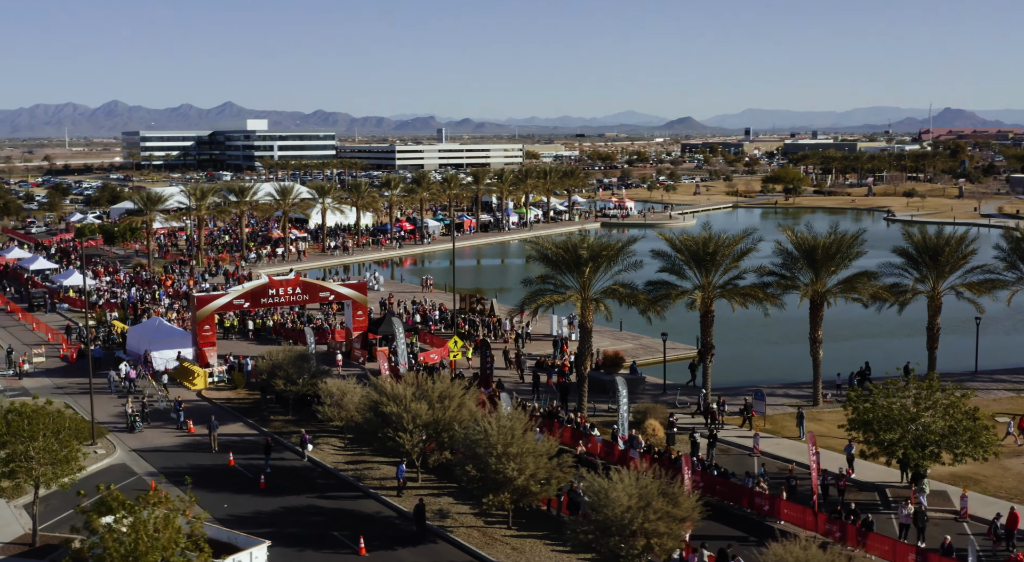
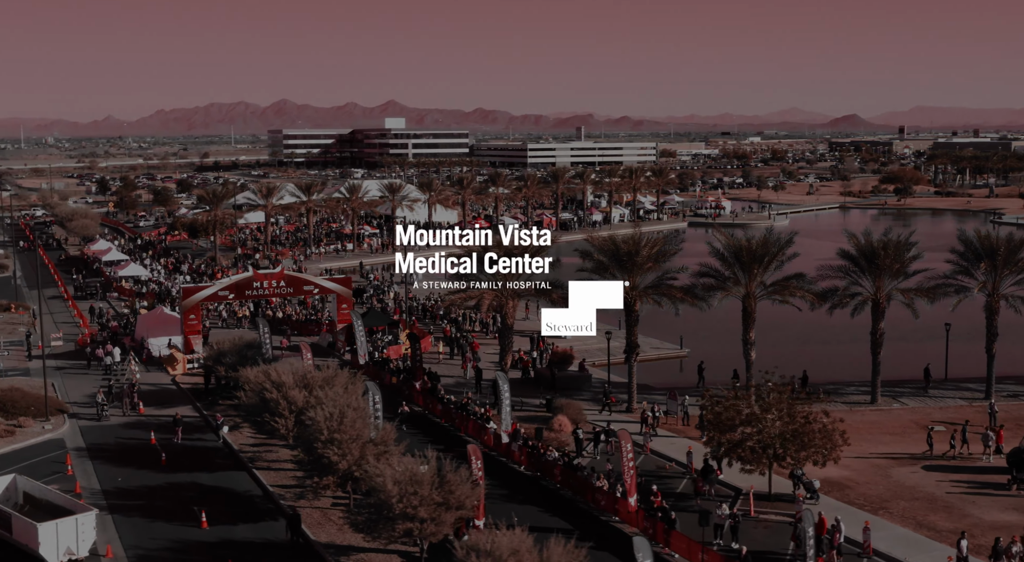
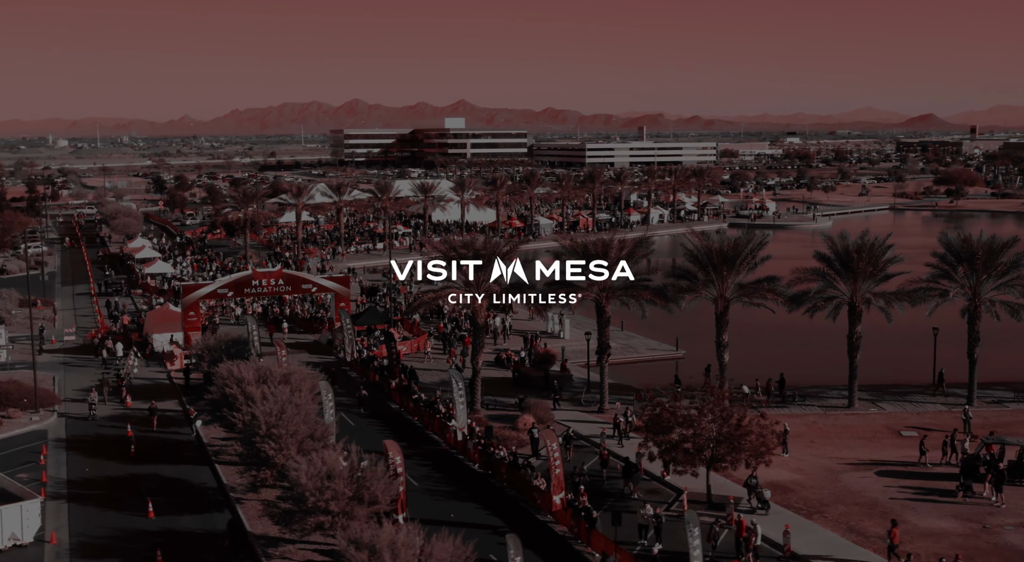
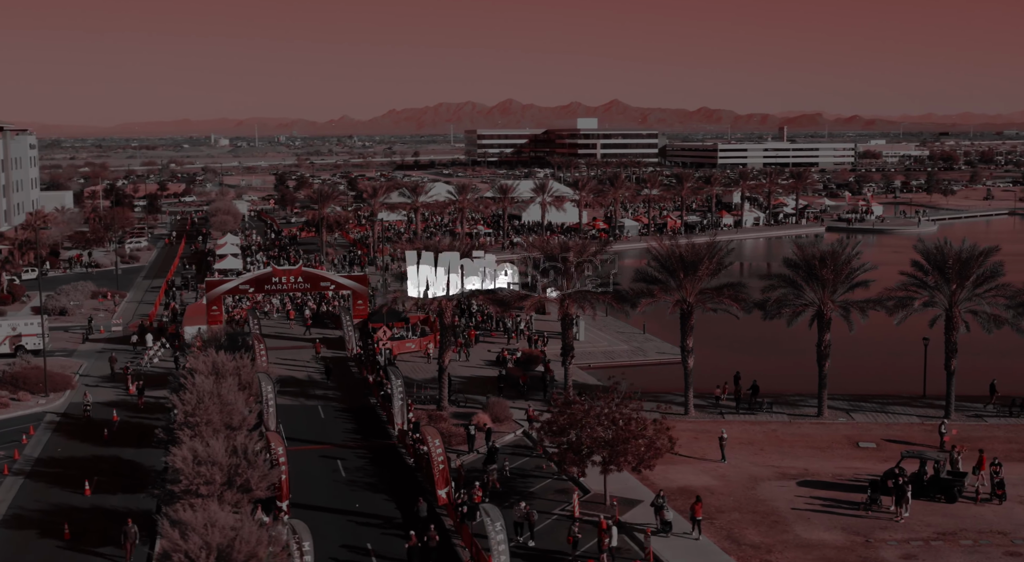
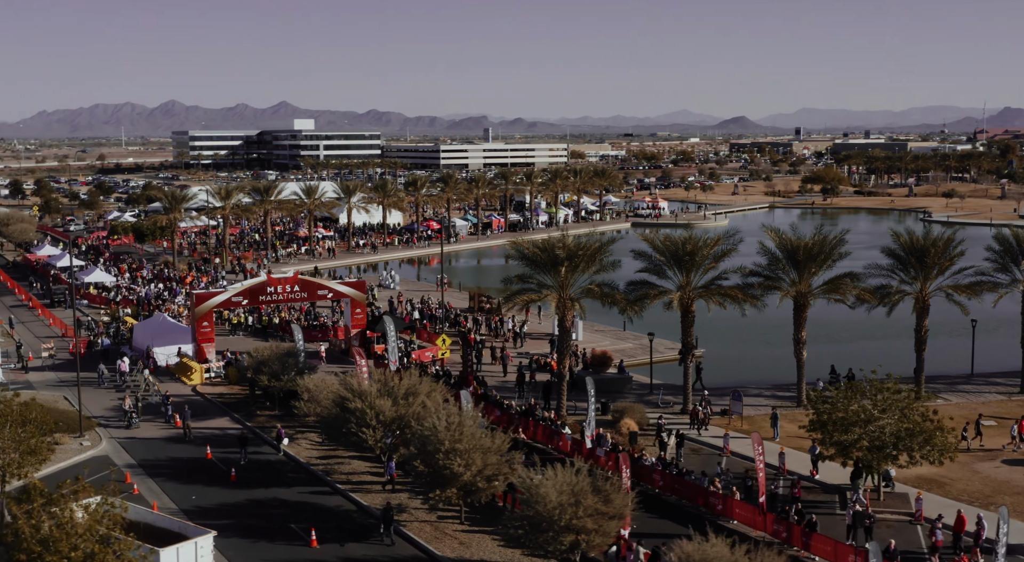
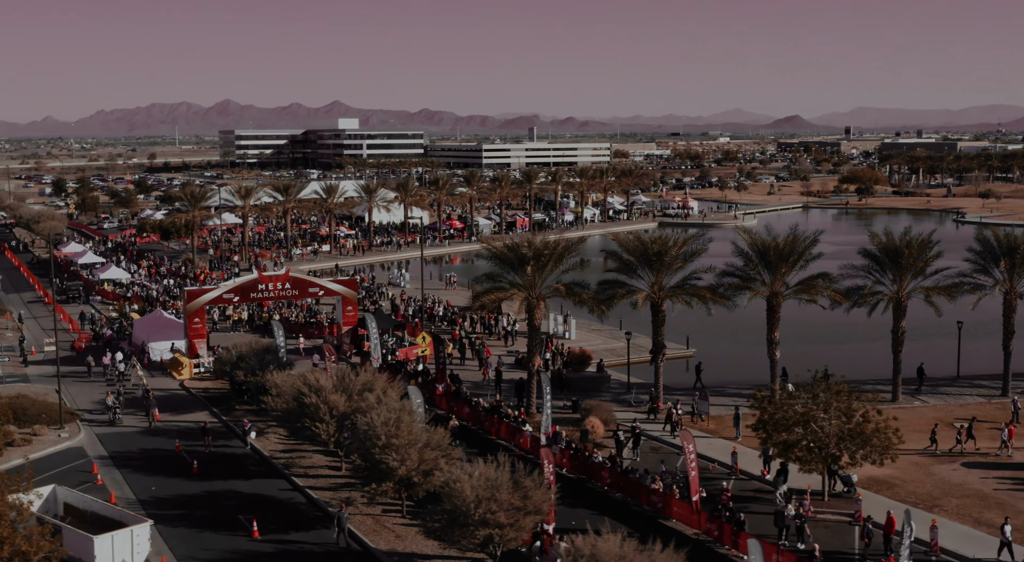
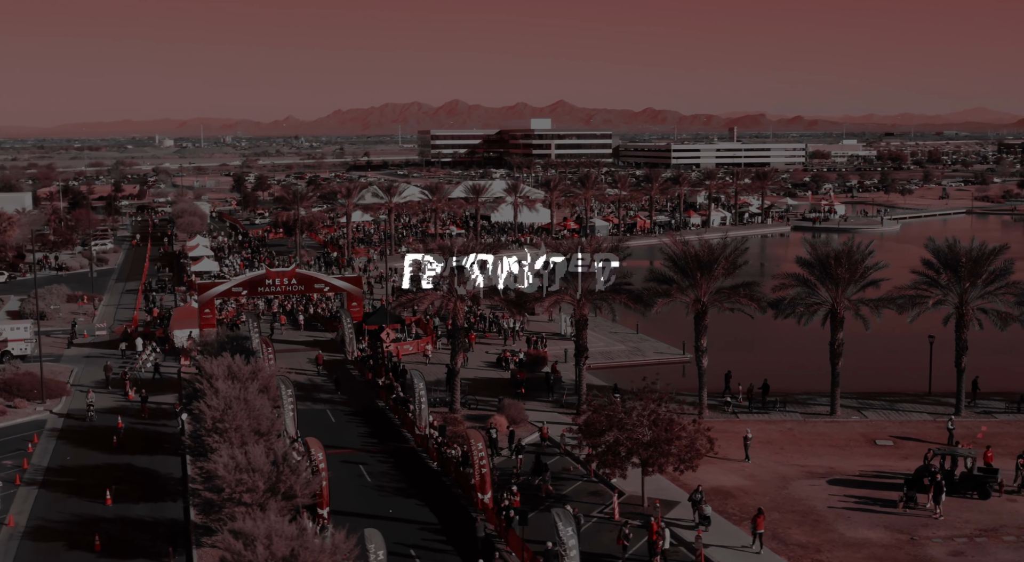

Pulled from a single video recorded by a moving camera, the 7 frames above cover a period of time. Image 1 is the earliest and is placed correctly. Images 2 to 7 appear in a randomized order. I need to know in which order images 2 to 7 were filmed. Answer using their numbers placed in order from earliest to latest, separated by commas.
5, 6, 2, 3, 7, 4
